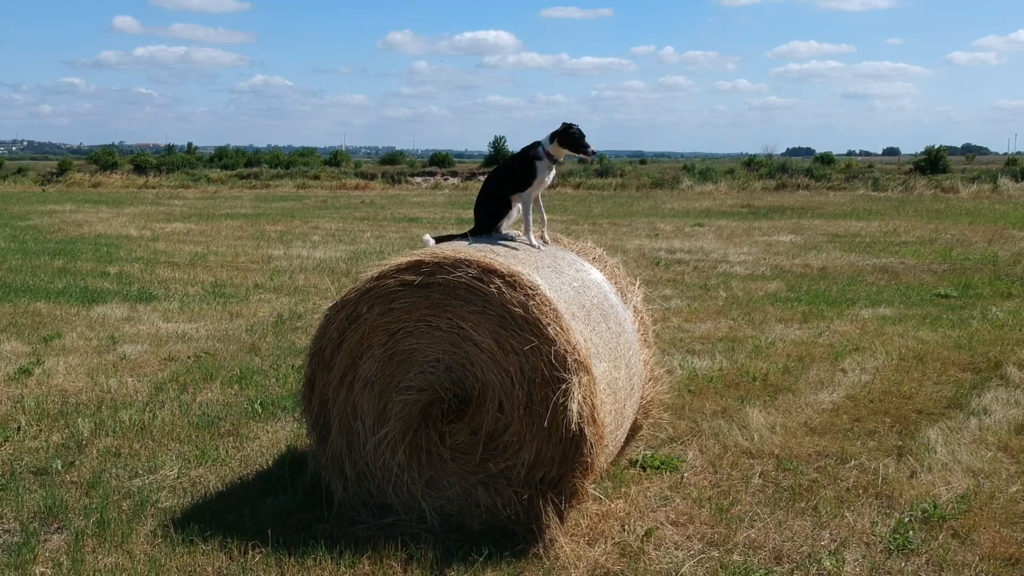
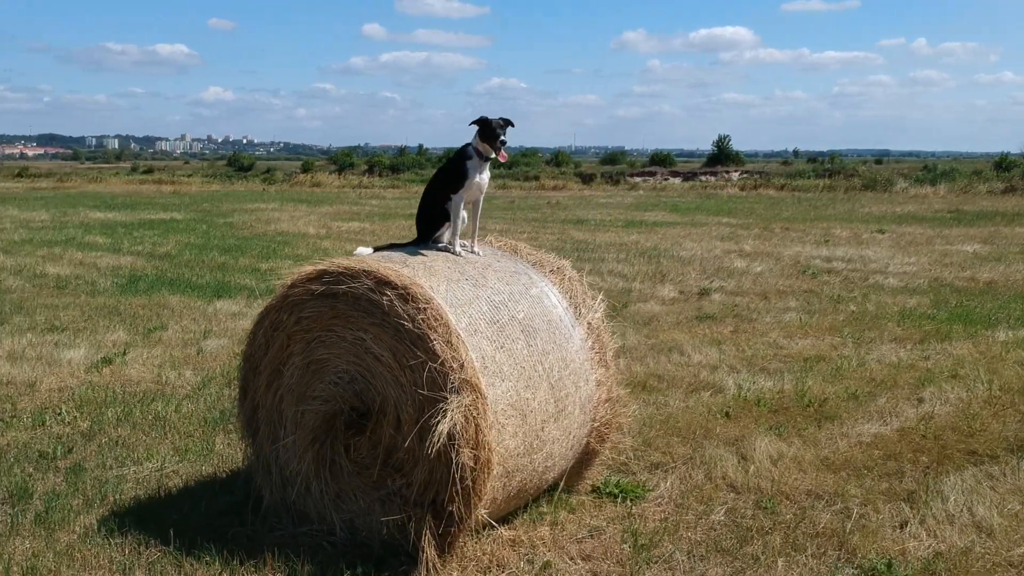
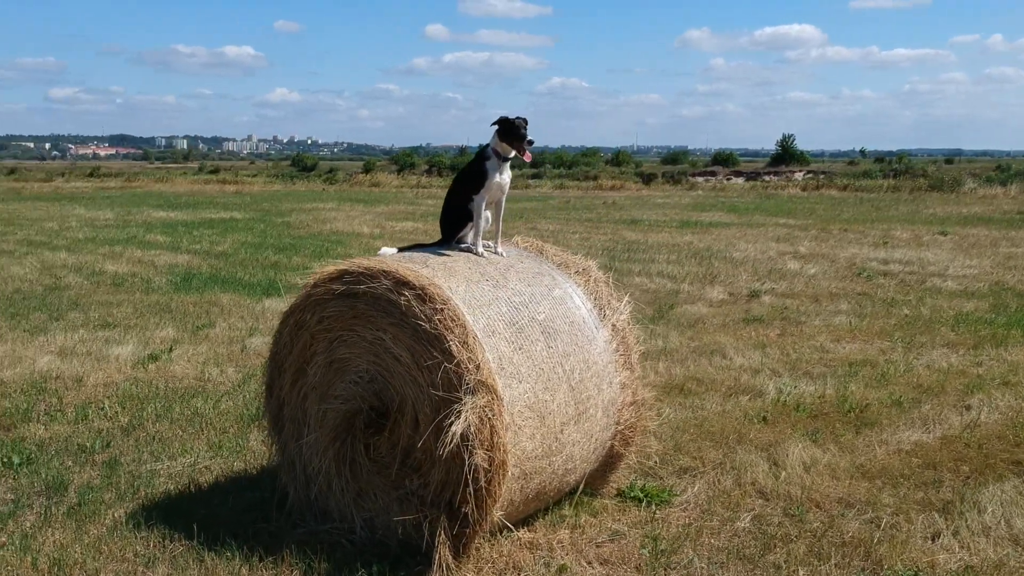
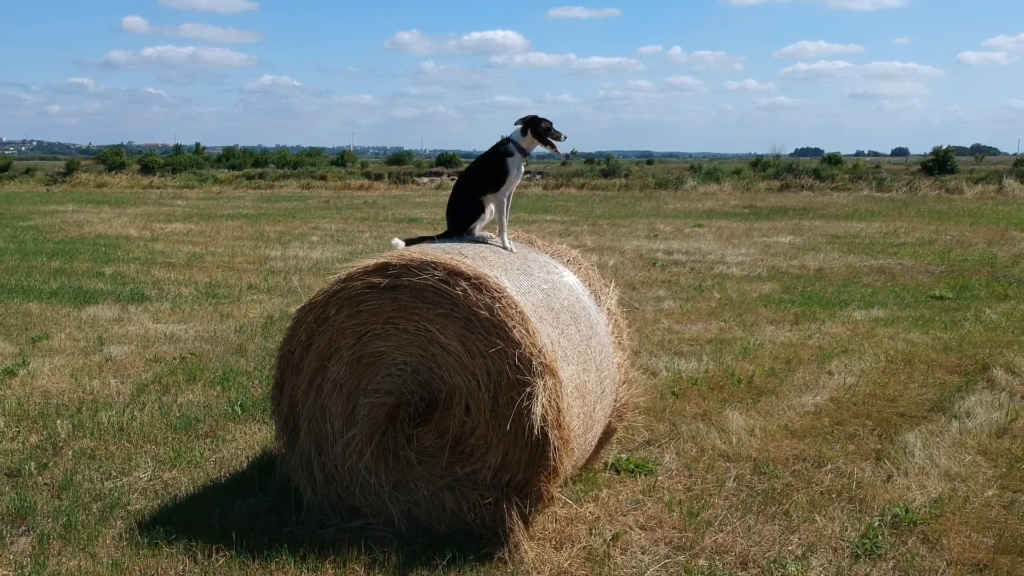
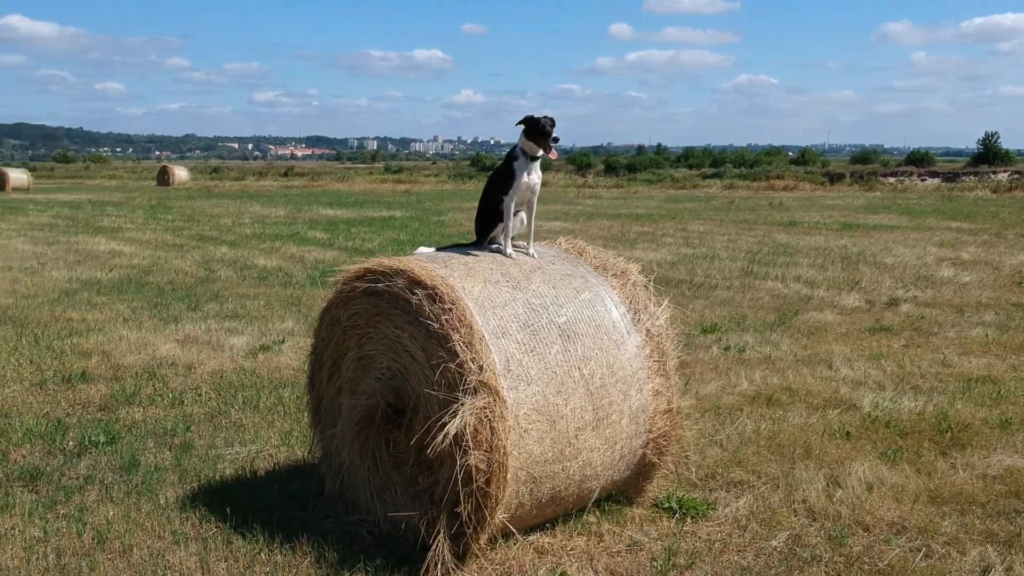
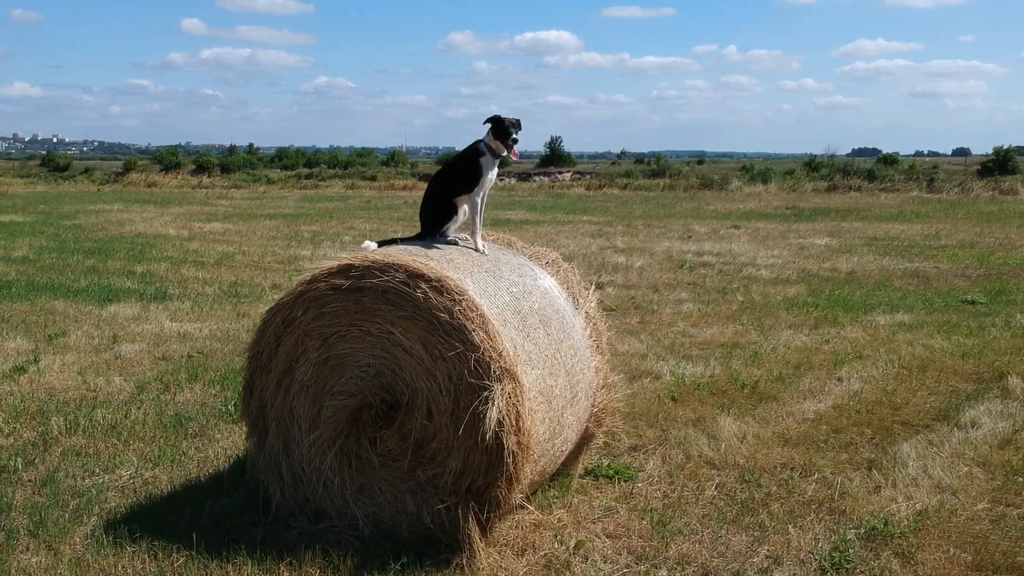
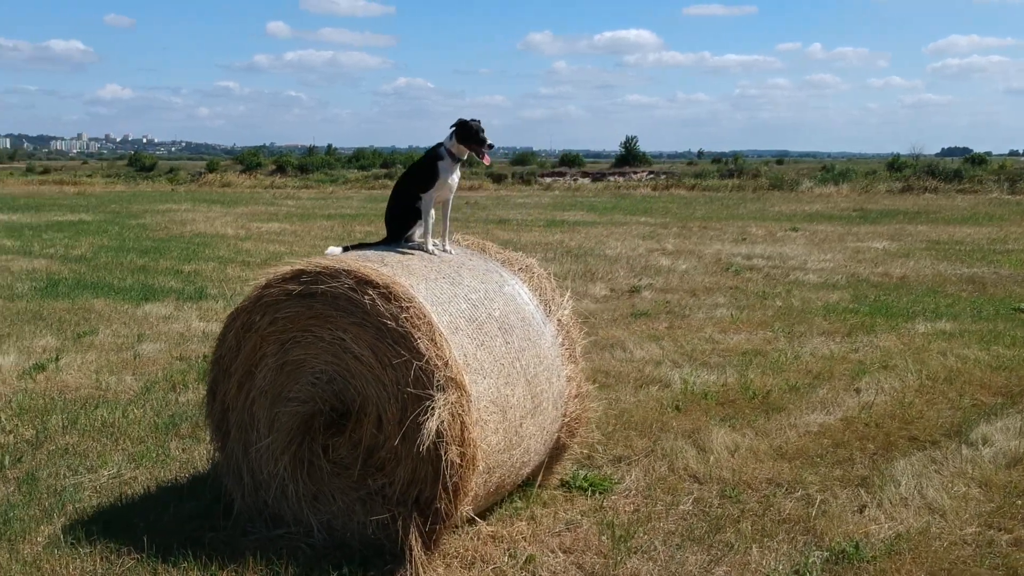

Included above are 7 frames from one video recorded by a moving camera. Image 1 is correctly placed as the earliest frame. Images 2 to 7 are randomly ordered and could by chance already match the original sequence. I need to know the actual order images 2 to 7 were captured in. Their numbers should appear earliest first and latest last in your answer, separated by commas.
4, 6, 7, 2, 3, 5
